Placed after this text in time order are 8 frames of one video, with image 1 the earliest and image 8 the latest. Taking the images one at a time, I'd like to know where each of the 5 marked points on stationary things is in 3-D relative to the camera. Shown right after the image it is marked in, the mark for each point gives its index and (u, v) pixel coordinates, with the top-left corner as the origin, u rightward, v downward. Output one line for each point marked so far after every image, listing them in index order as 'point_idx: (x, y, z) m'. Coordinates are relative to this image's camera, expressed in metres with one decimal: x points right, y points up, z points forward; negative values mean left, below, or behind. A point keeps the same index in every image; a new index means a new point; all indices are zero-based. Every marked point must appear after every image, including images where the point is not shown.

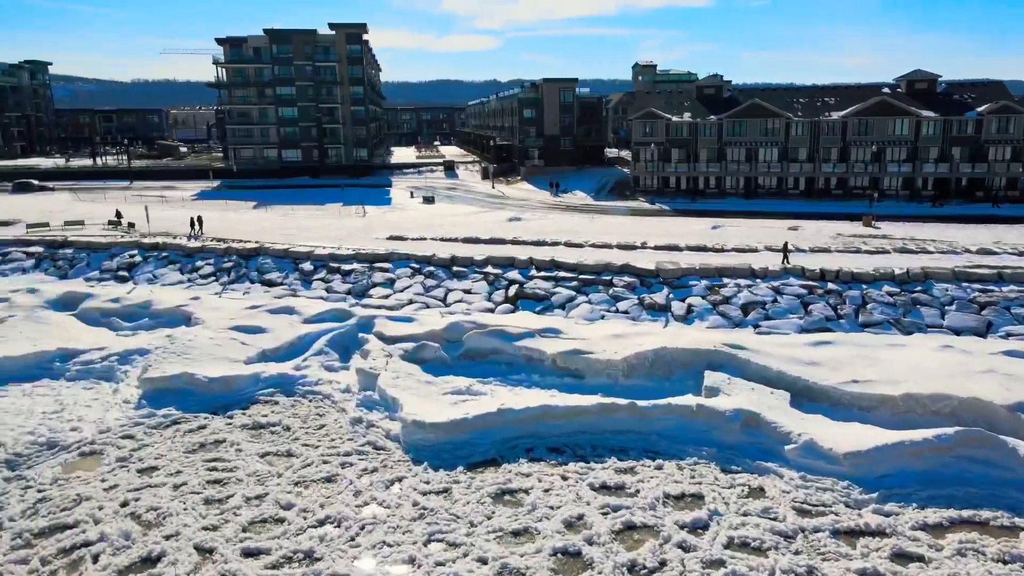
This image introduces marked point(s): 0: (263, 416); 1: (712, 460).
0: (-6.3, -3.2, +18.0) m
1: (+4.3, -3.7, +15.5) m
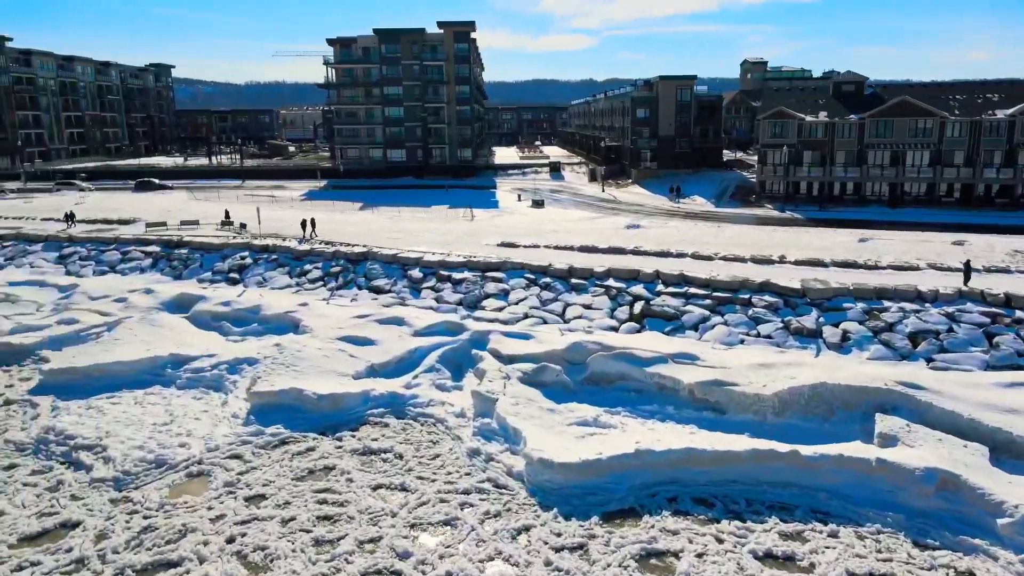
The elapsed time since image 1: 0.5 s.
0: (-3.2, -3.5, +16.7) m
1: (+7.0, -4.3, +12.9) m
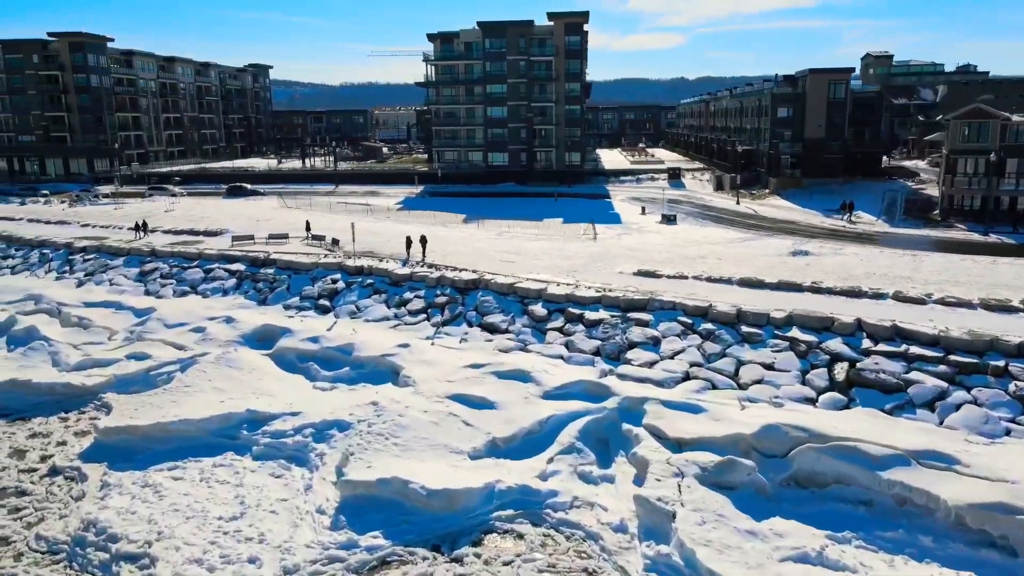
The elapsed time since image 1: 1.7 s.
0: (-0.1, -4.7, +12.1) m
1: (+9.5, -5.7, +7.1) m
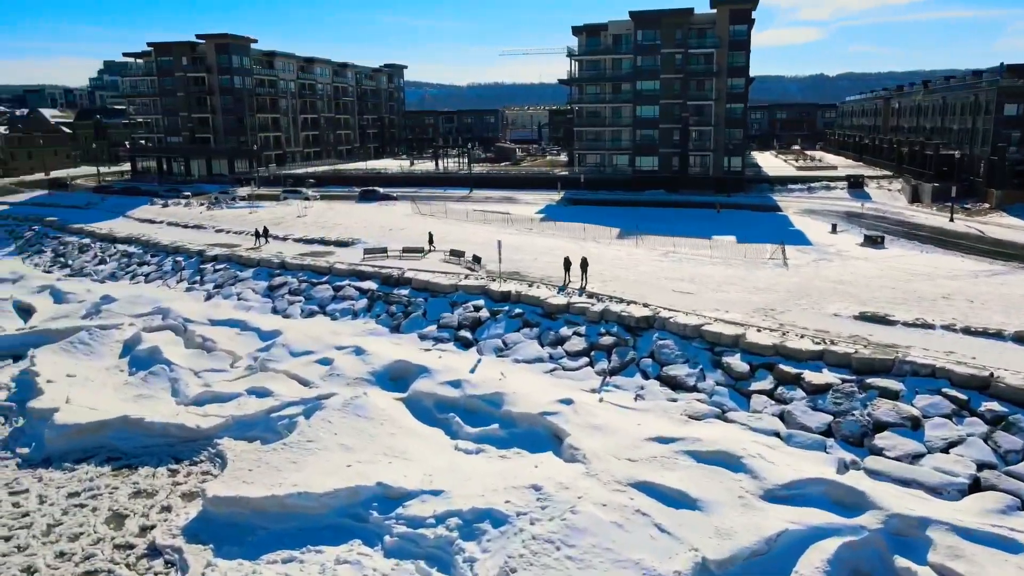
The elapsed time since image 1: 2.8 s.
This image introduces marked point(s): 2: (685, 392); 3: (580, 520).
0: (+2.7, -5.7, +7.7) m
1: (+11.4, -7.1, +1.3) m
2: (+3.9, -2.3, +16.4) m
3: (+1.2, -4.0, +12.3) m
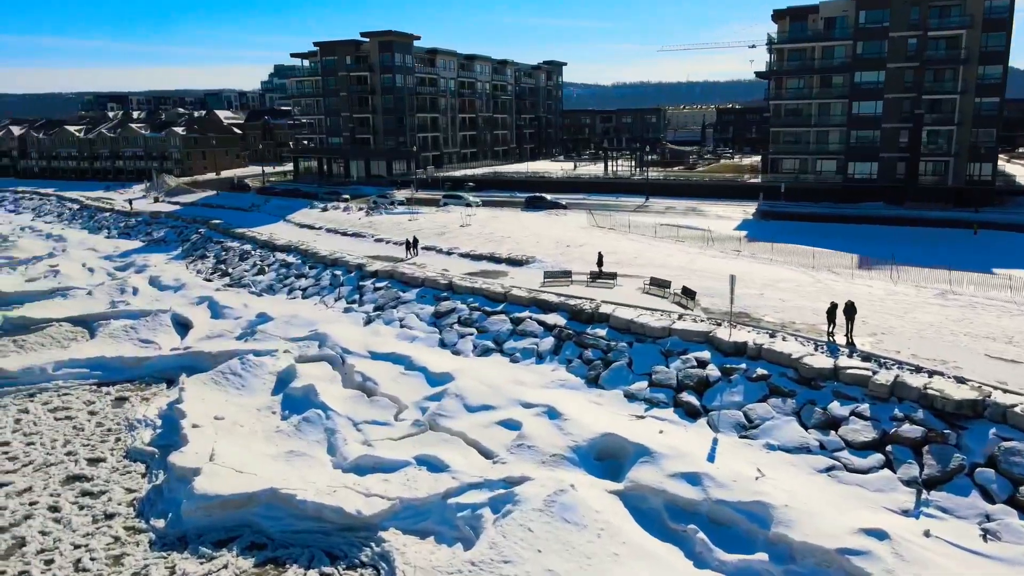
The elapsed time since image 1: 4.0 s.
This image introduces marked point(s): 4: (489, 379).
0: (+5.3, -6.9, +2.3) m
1: (+12.6, -8.6, -5.6) m
2: (+8.3, -3.6, +10.6) m
3: (+4.7, -5.2, +7.1) m
4: (-0.6, -2.3, +18.2) m
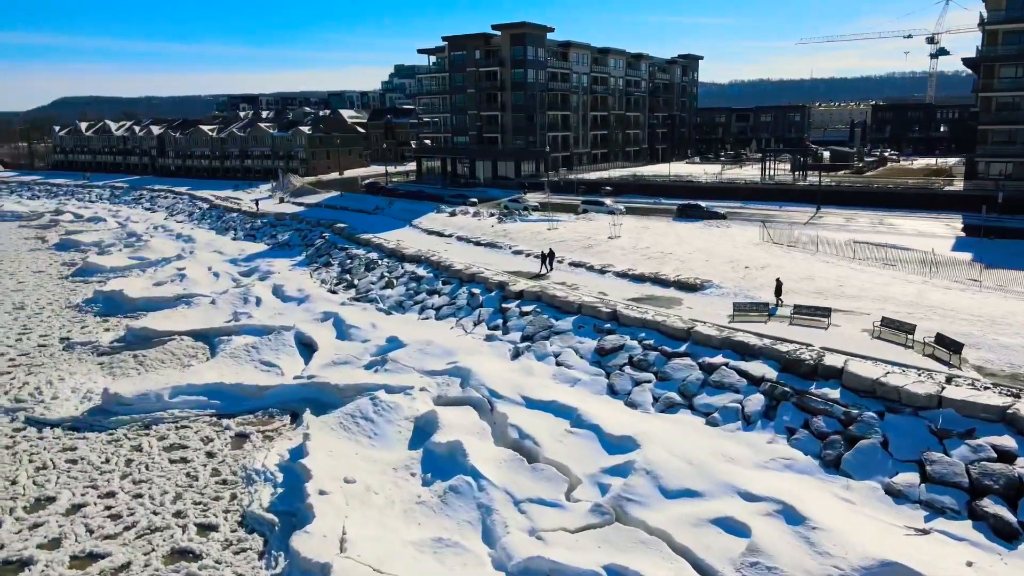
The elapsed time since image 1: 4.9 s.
0: (+6.8, -8.0, -2.6) m
1: (+12.8, -9.8, -11.5) m
2: (+11.0, -4.8, +5.2) m
3: (+7.0, -6.2, +2.2) m
4: (+3.4, -3.2, +14.0) m
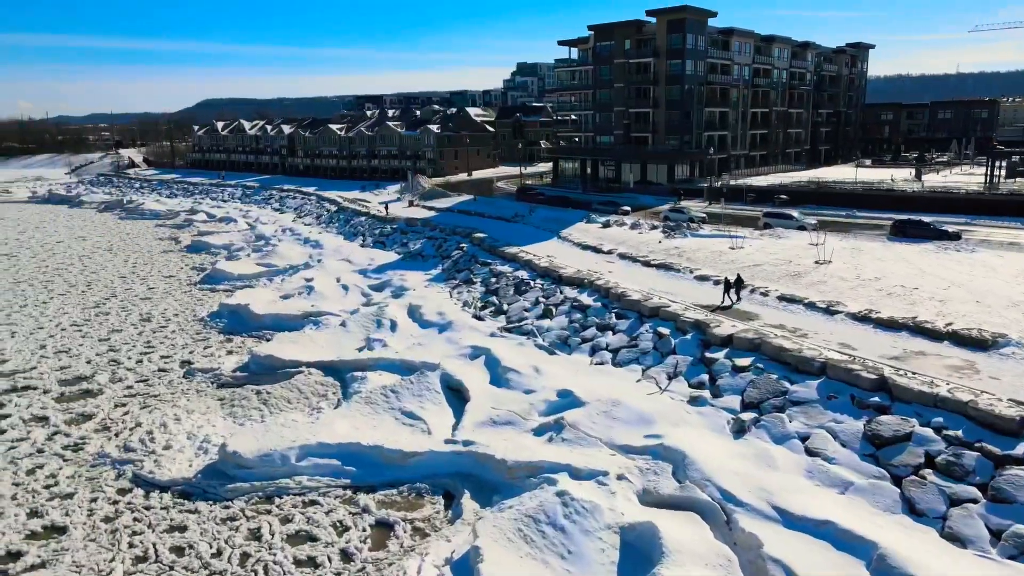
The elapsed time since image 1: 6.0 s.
0: (+7.8, -9.2, -8.5) m
1: (+12.3, -11.2, -18.2) m
2: (+13.2, -6.2, -1.5) m
3: (+8.7, -7.4, -3.8) m
4: (+7.0, -4.3, +8.4) m
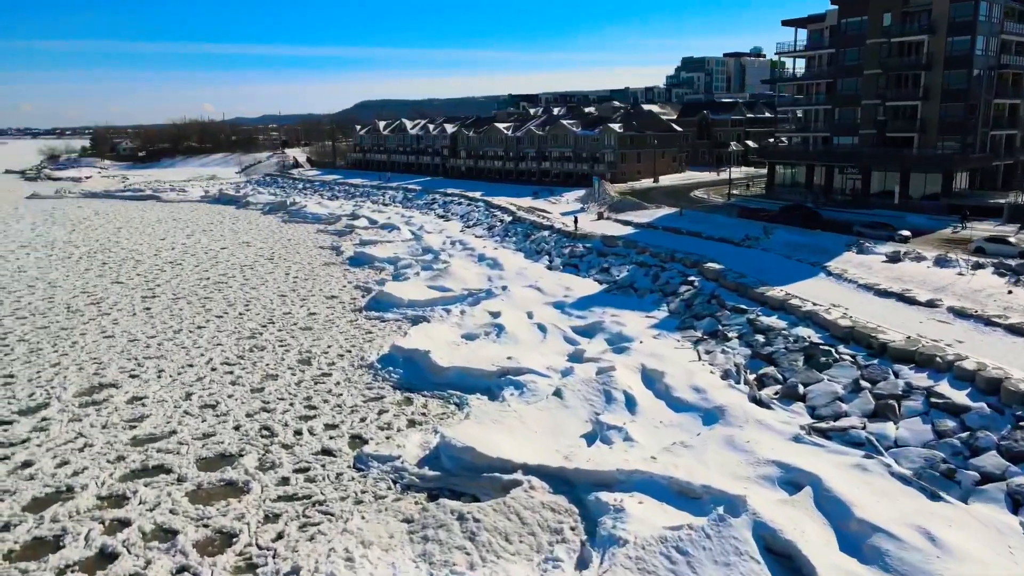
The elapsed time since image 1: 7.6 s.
0: (+8.0, -11.1, -17.3) m
1: (+10.6, -13.3, -27.7) m
2: (+14.8, -8.3, -11.4) m
3: (+9.9, -9.4, -12.9) m
4: (+10.6, -6.2, -0.6) m
